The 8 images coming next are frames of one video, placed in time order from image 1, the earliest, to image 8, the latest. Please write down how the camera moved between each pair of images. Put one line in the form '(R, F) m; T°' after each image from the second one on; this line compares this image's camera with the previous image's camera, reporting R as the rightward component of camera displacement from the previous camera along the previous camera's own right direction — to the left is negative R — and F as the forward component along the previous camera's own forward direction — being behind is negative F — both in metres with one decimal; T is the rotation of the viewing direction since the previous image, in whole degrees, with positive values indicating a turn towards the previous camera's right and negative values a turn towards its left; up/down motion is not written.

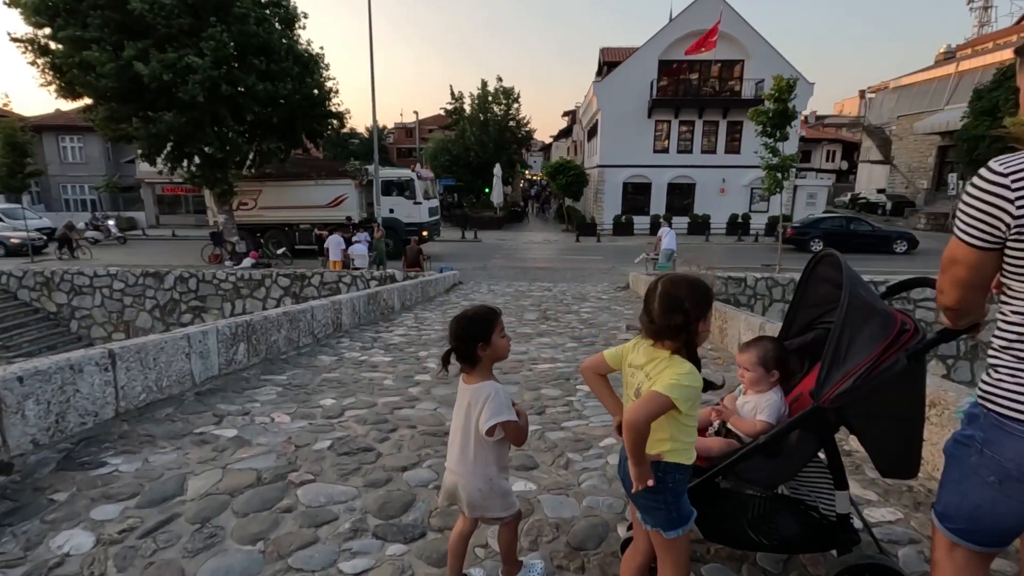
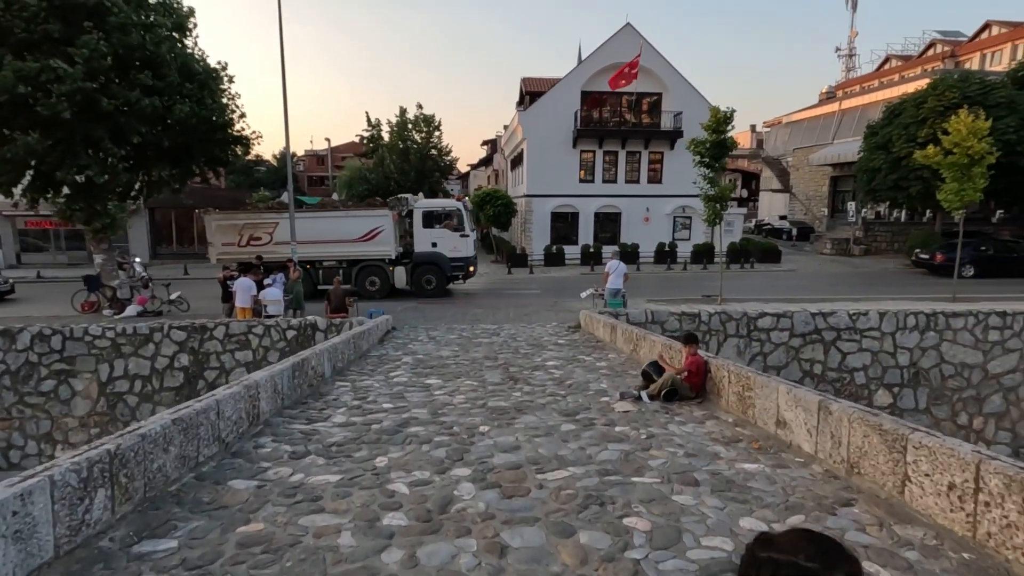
(-0.5, +1.3) m; +9°
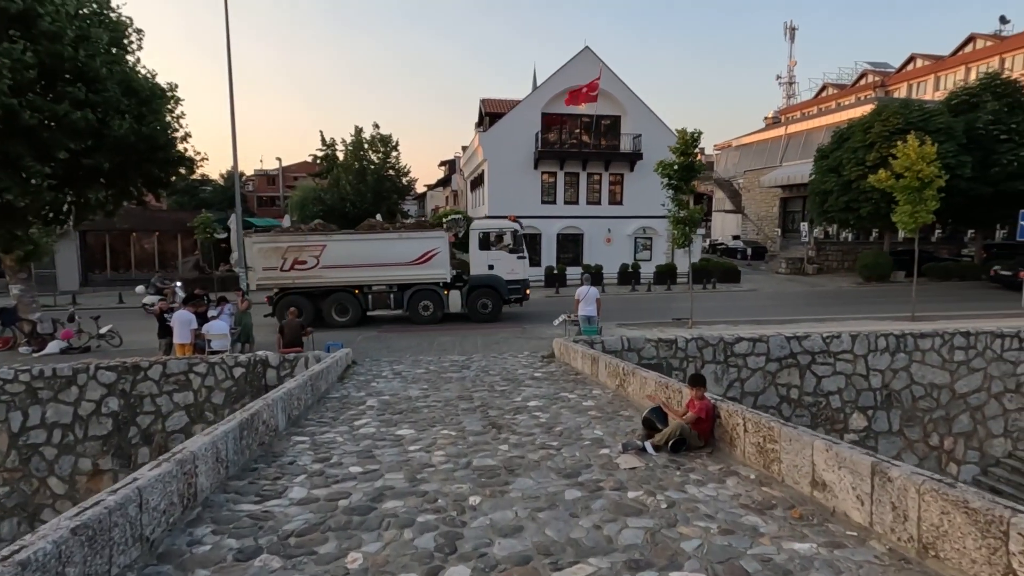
(-0.3, +0.7) m; +5°
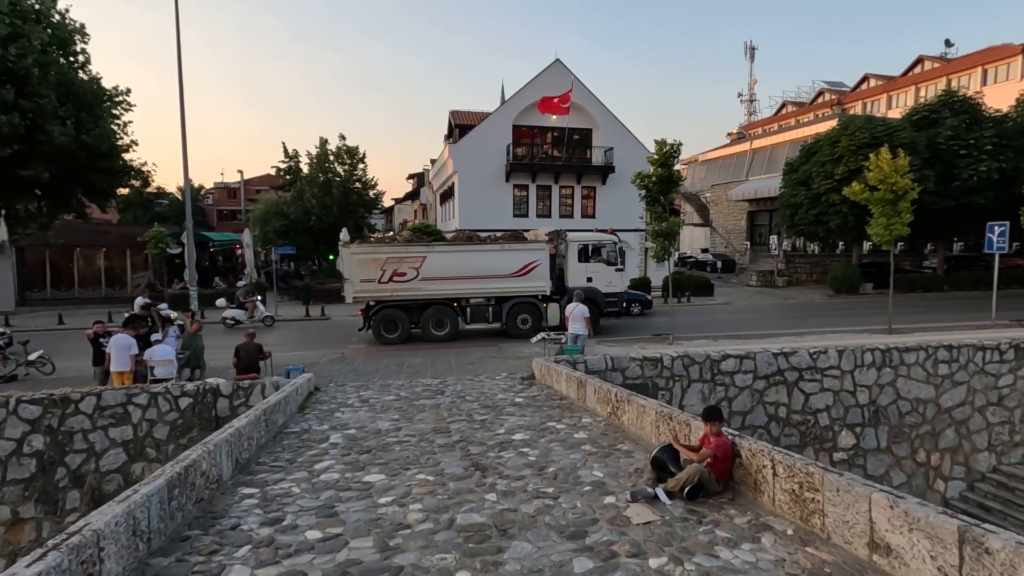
(-0.2, +0.7) m; +3°
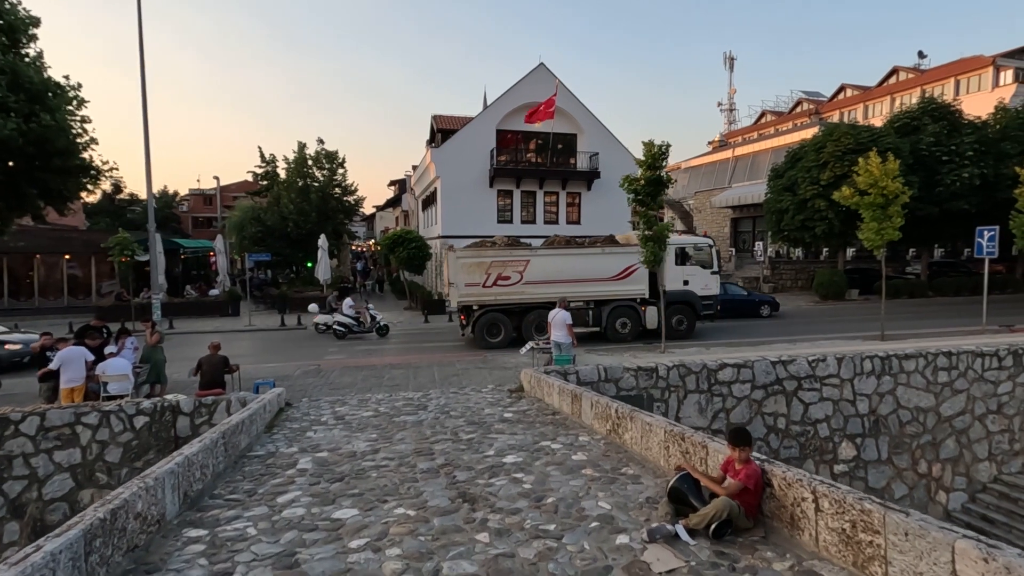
(-0.1, +0.7) m; +2°
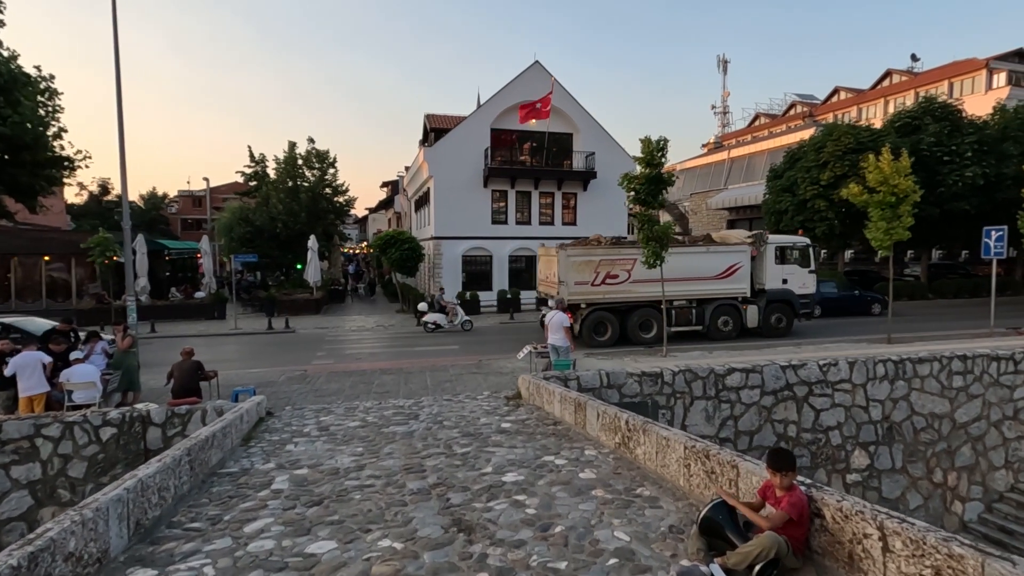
(-0.1, +0.6) m; +1°
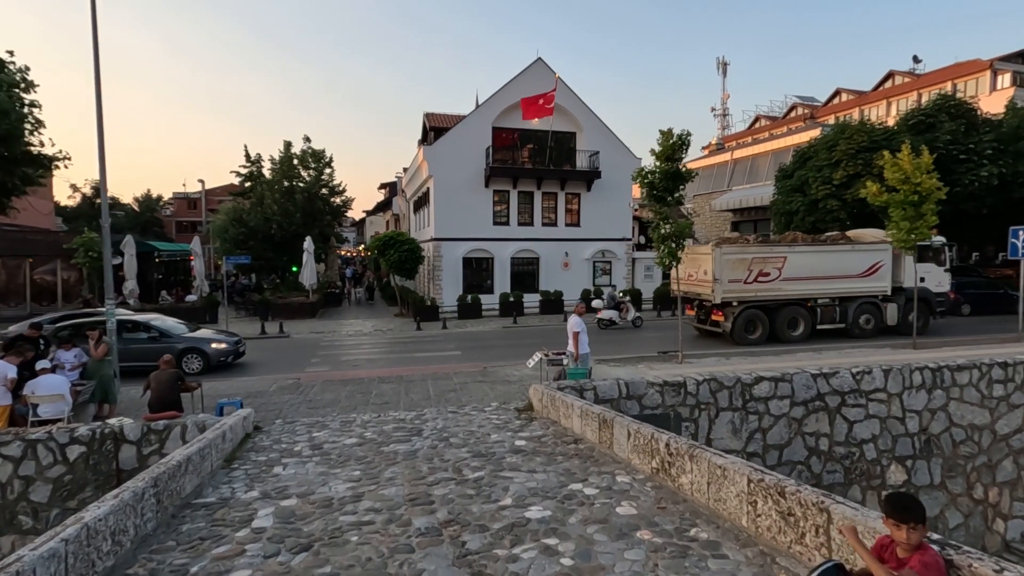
(-0.2, +0.8) m; 0°
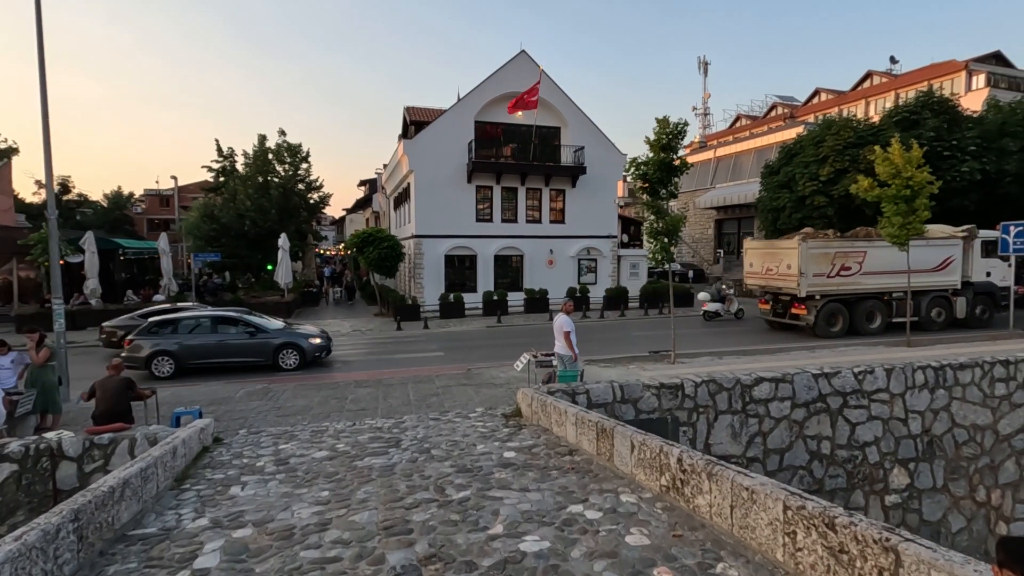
(-0.1, +0.7) m; +2°
